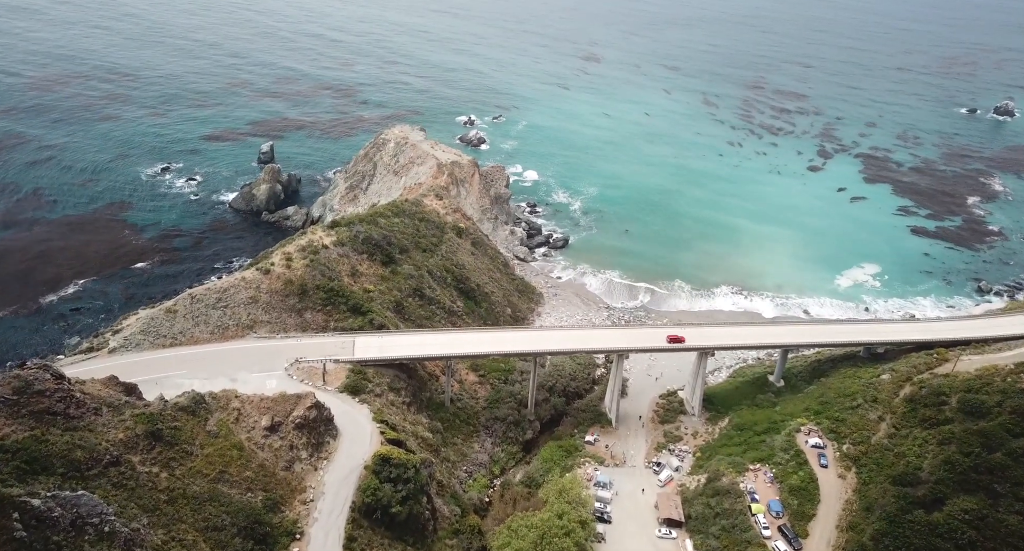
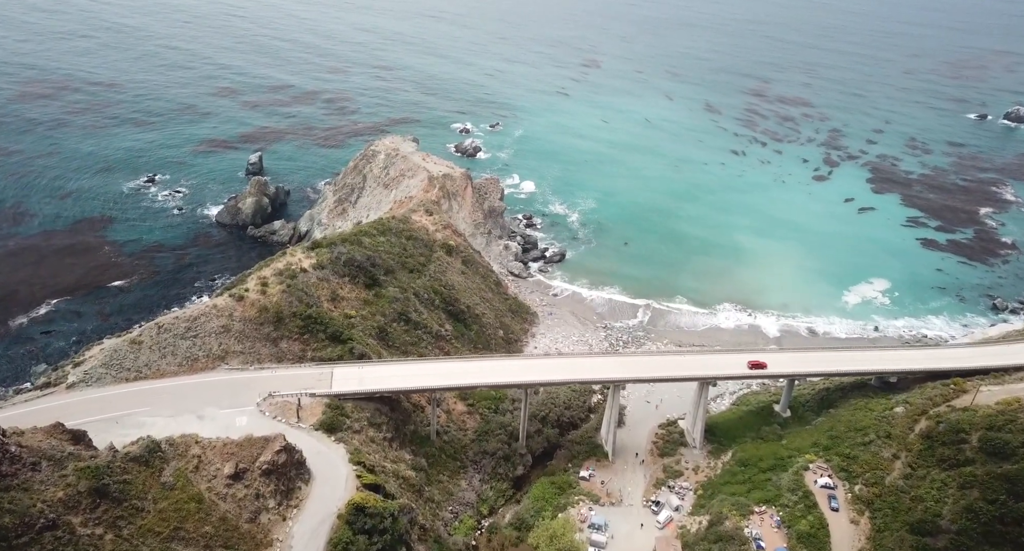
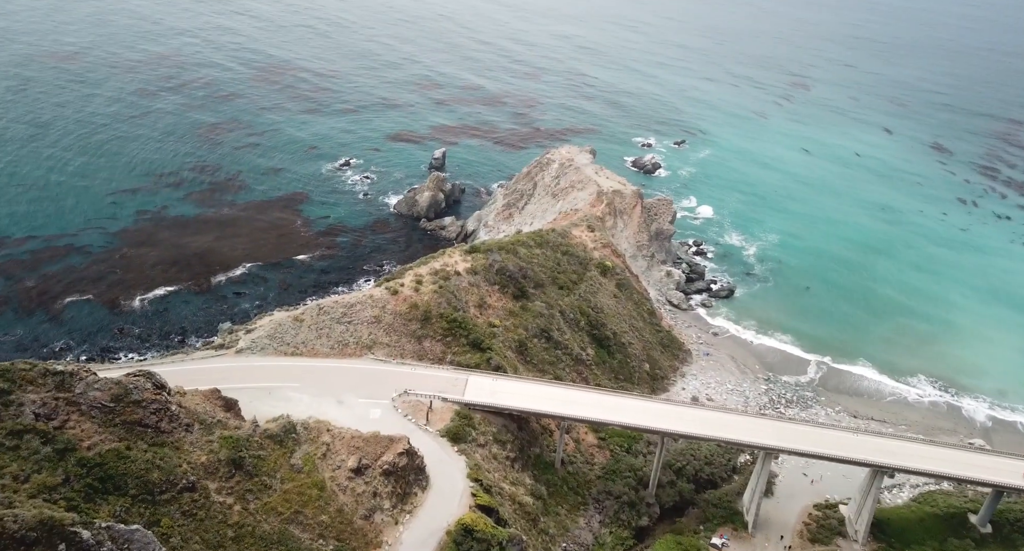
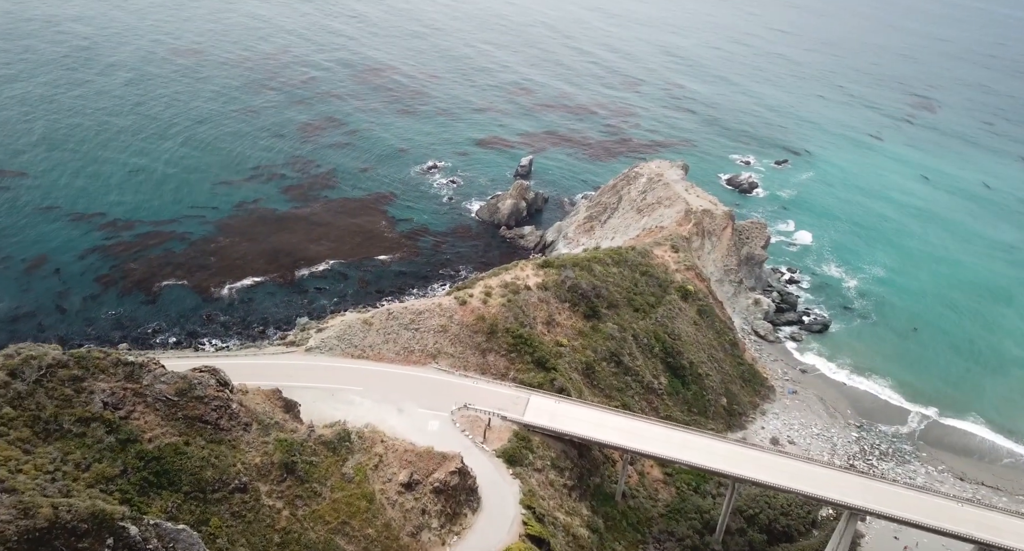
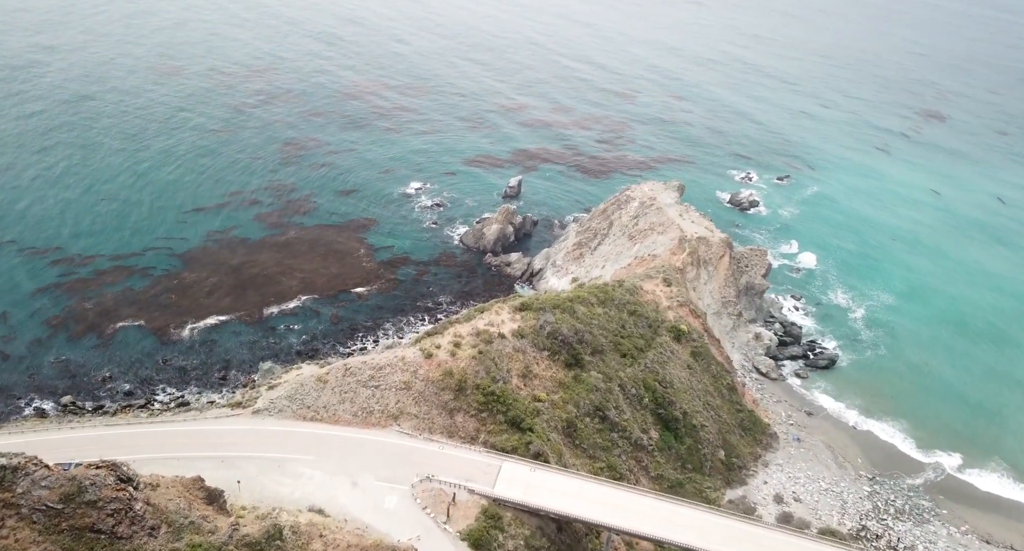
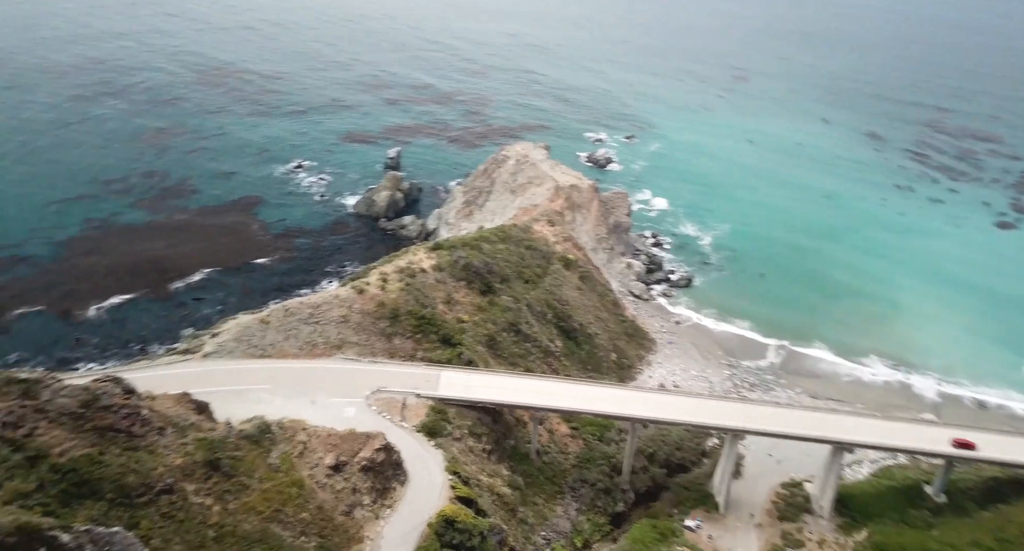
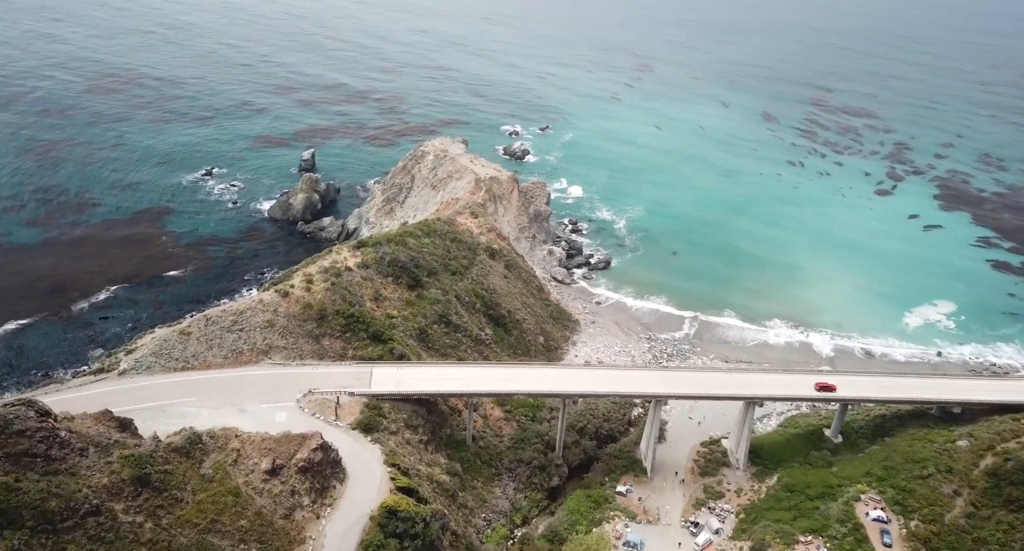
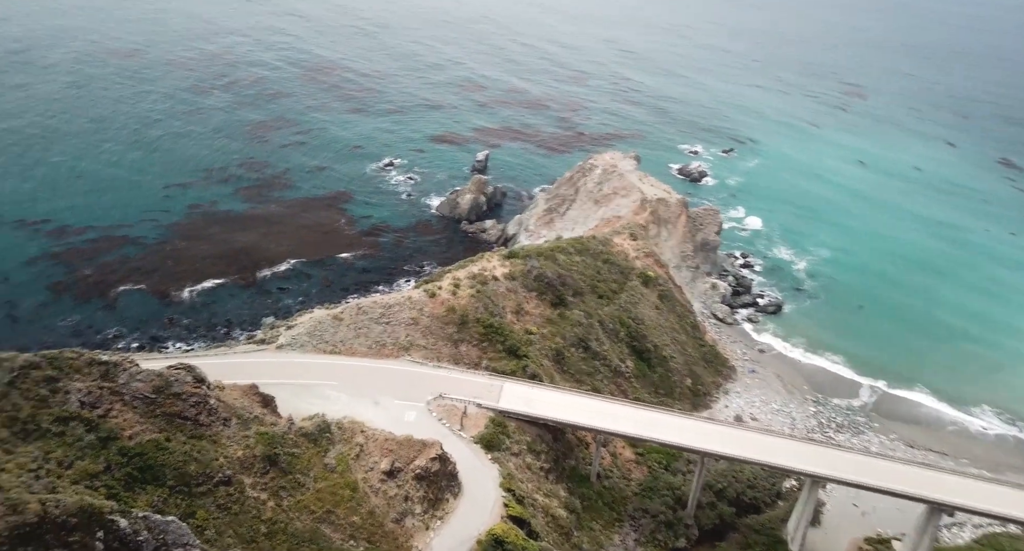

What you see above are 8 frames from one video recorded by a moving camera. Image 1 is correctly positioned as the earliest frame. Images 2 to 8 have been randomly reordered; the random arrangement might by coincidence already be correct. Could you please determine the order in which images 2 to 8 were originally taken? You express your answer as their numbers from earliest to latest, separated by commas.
2, 7, 6, 3, 8, 4, 5
